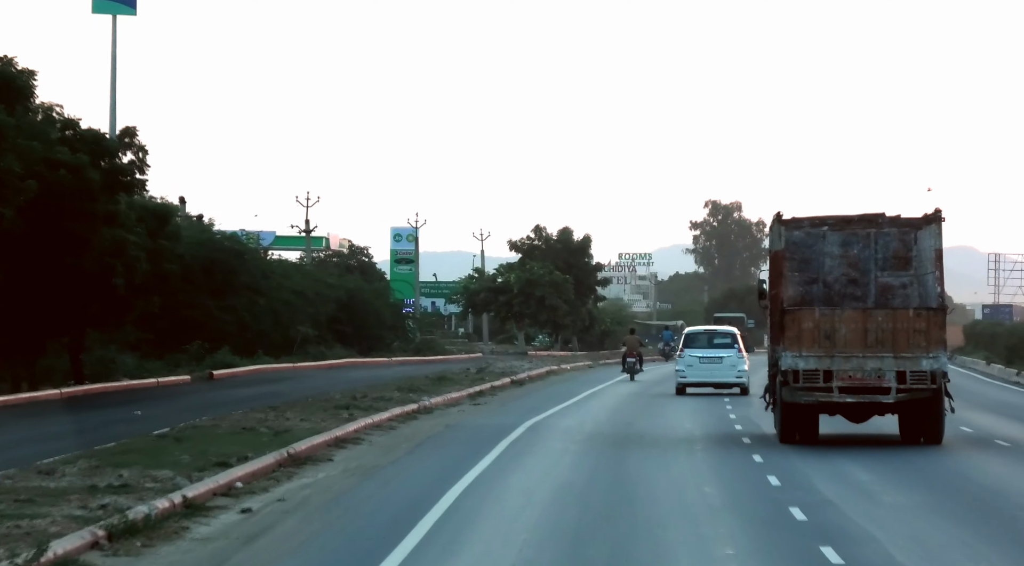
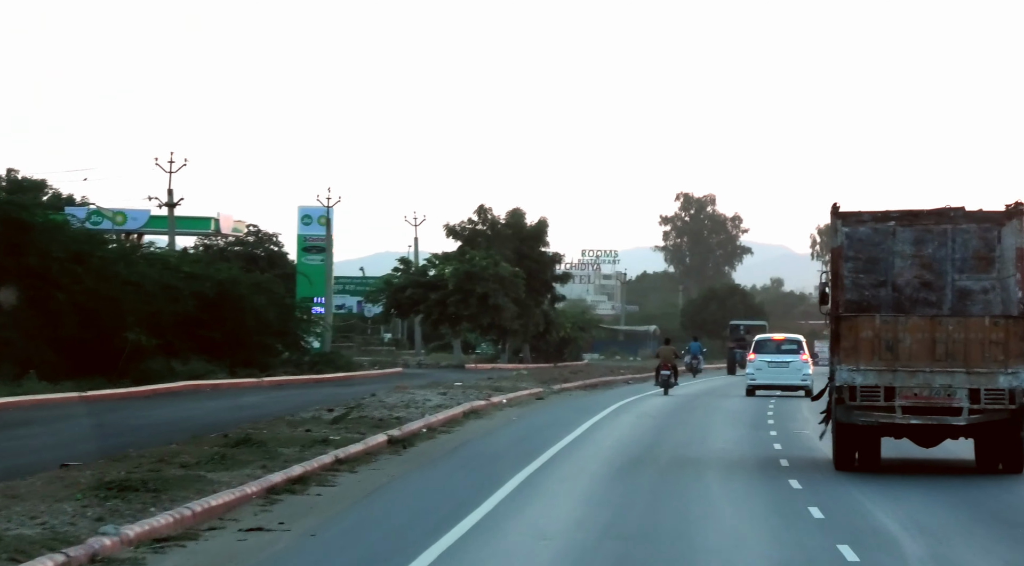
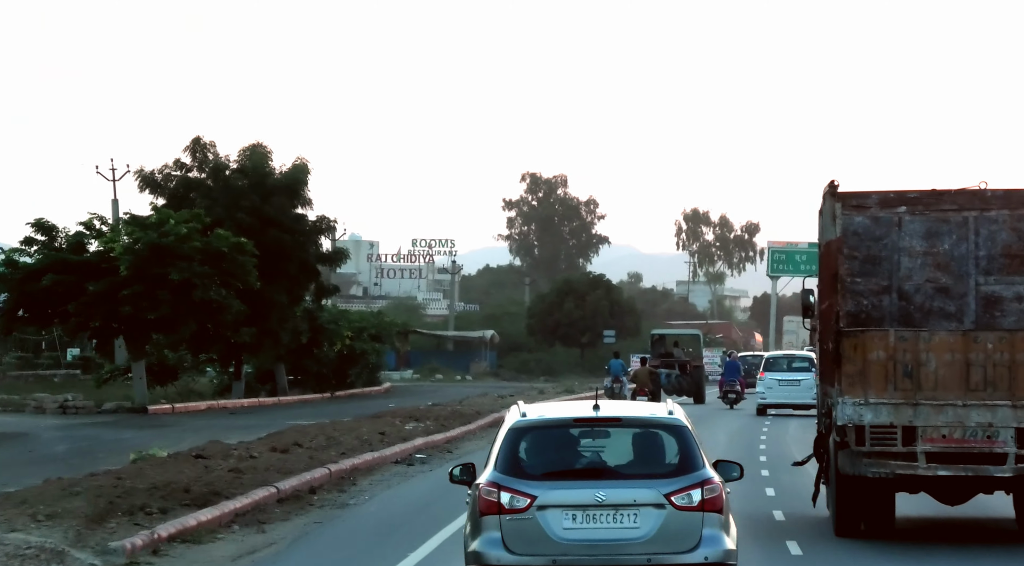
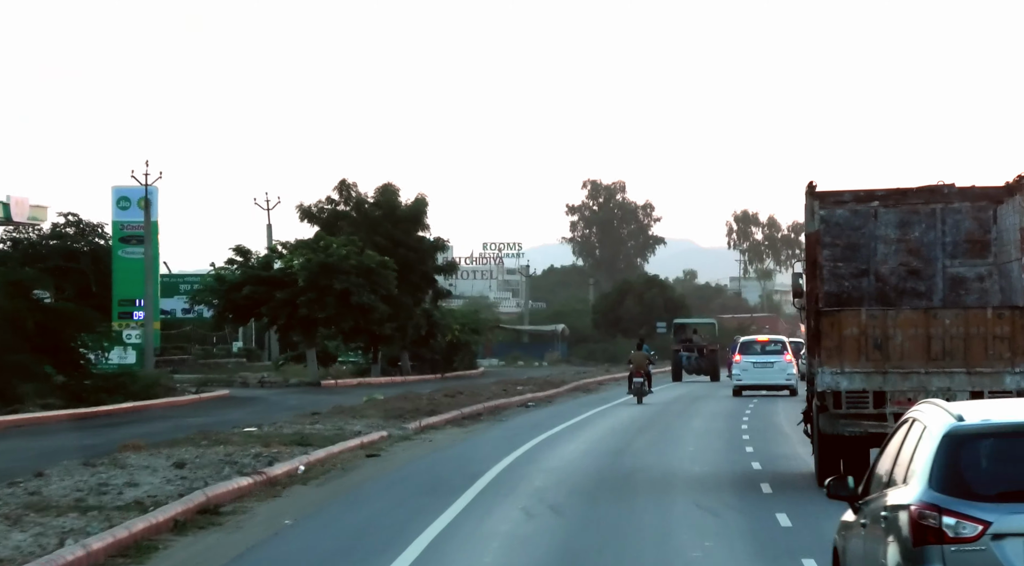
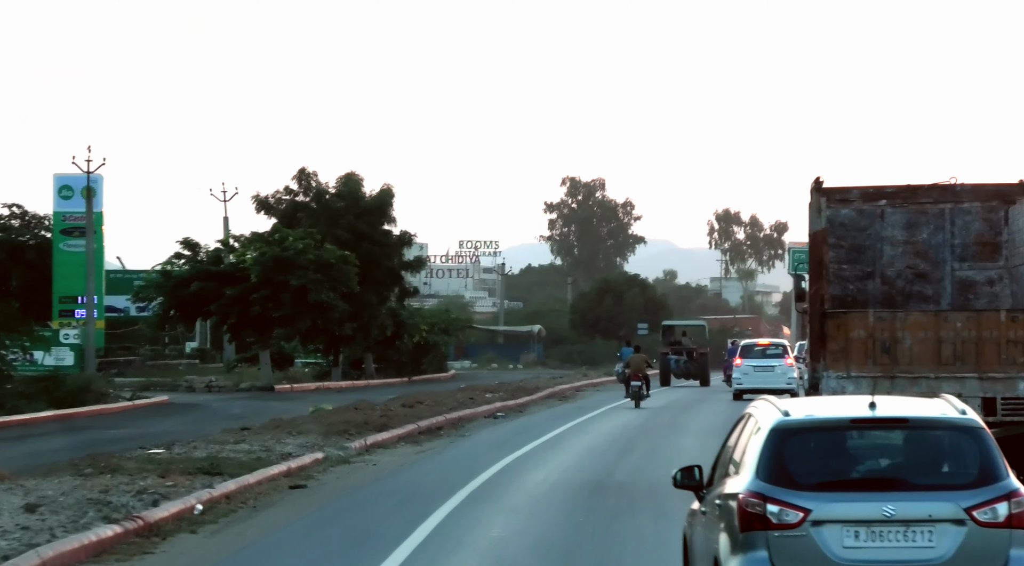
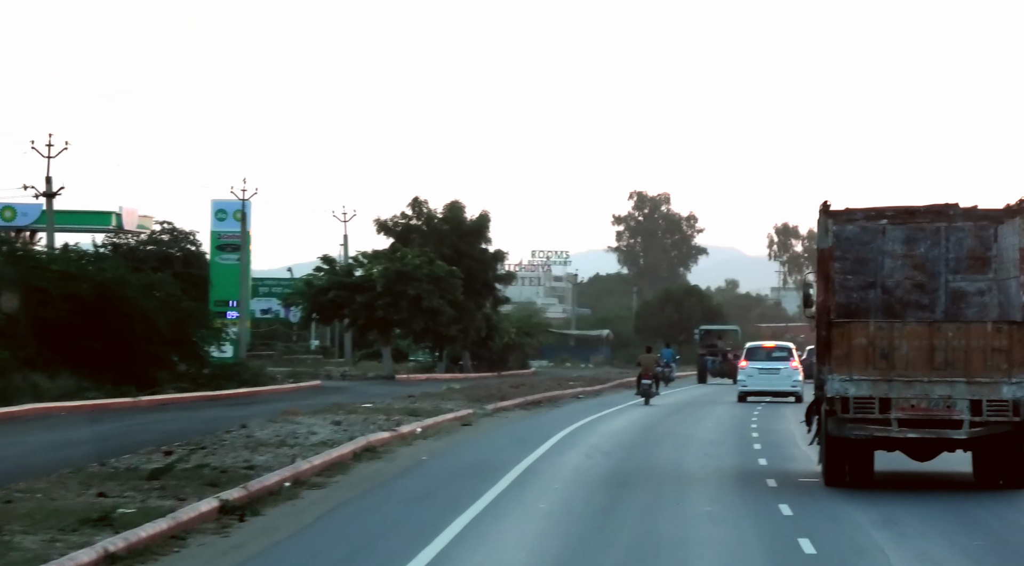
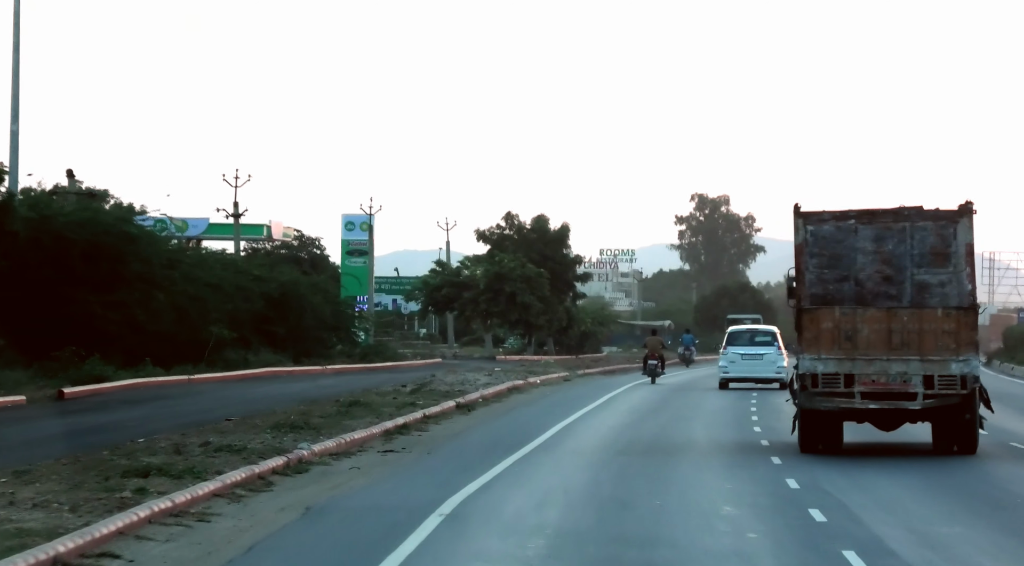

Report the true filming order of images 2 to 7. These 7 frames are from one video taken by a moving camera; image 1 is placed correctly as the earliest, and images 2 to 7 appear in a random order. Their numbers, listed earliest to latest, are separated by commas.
7, 2, 6, 4, 5, 3
